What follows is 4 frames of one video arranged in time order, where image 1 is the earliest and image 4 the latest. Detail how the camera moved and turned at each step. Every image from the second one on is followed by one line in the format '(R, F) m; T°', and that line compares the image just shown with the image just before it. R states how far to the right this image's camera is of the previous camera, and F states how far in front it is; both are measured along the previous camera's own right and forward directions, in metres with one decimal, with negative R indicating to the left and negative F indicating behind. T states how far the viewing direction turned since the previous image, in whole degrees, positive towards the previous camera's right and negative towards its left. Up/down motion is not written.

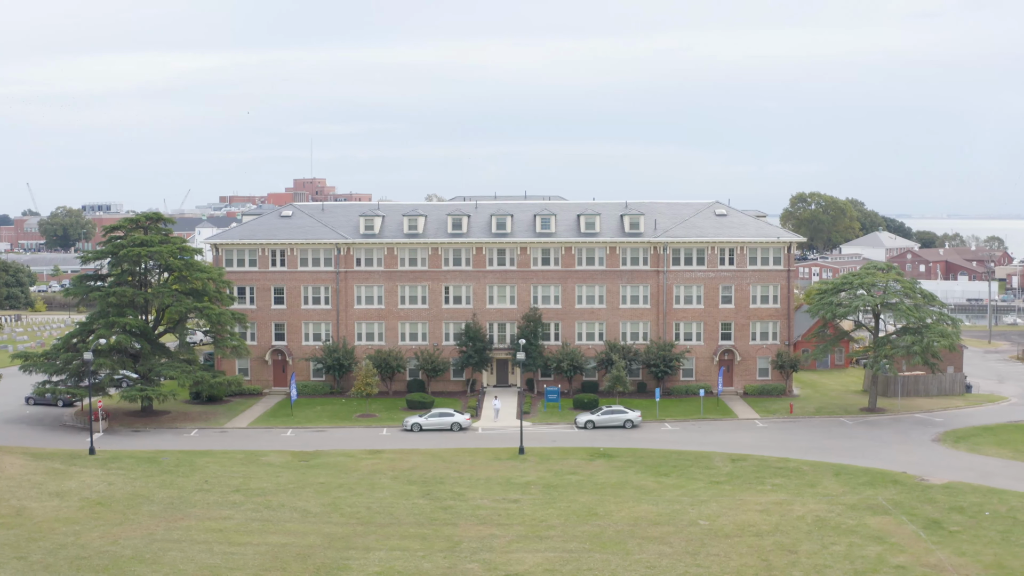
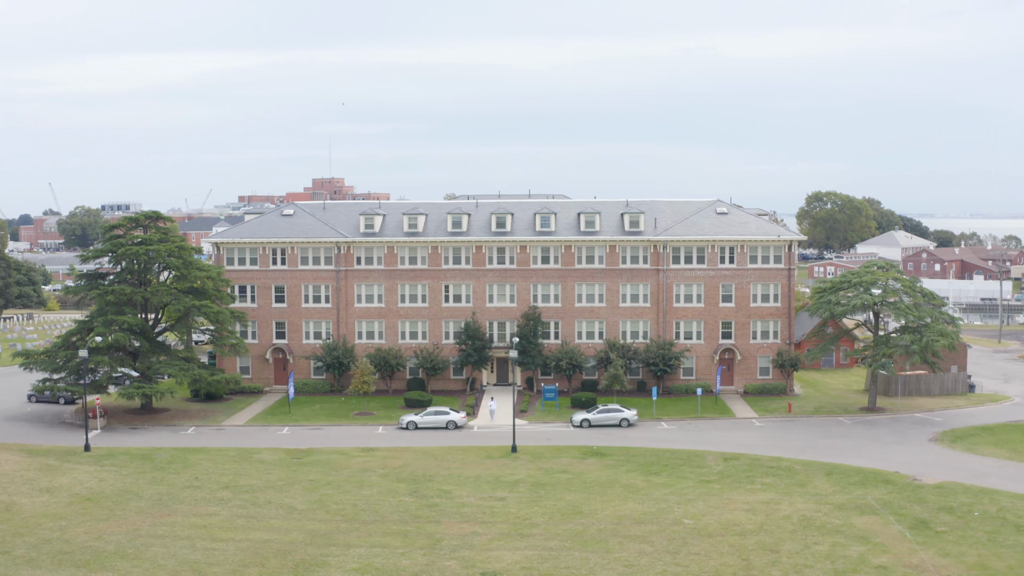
(+1.2, +0.1) m; -1°
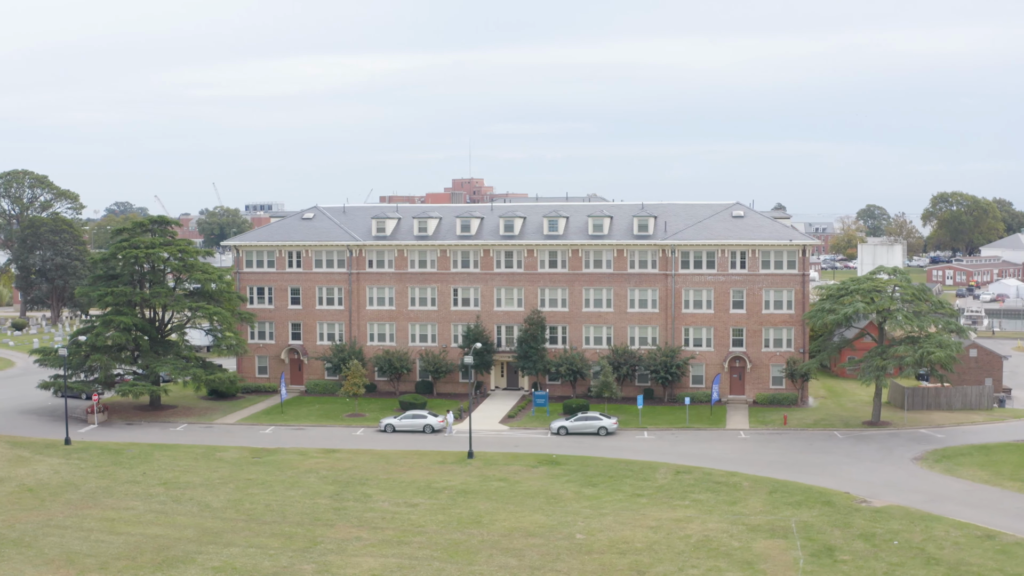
(+8.6, +1.1) m; -8°
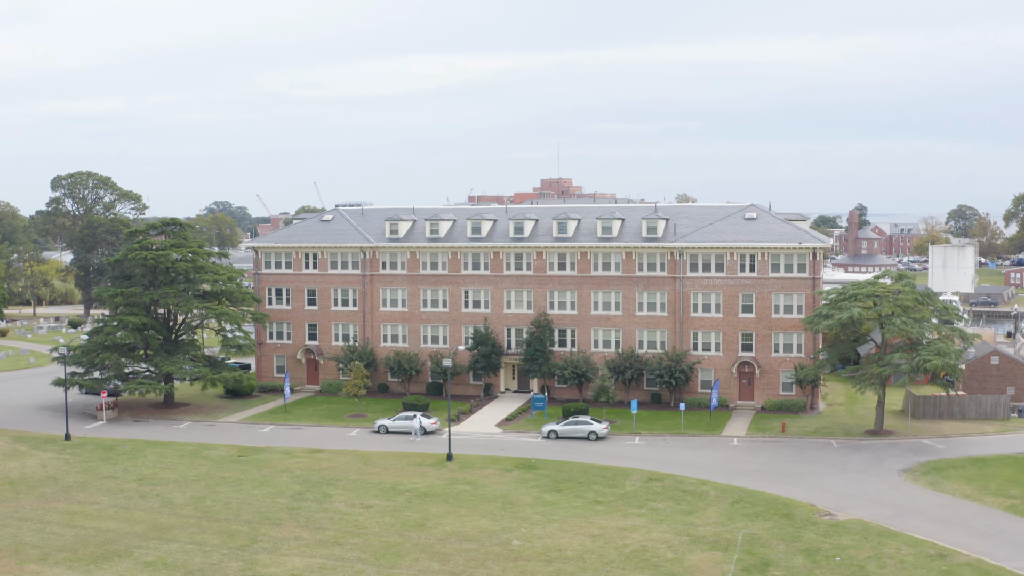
(+5.1, +0.4) m; -5°
